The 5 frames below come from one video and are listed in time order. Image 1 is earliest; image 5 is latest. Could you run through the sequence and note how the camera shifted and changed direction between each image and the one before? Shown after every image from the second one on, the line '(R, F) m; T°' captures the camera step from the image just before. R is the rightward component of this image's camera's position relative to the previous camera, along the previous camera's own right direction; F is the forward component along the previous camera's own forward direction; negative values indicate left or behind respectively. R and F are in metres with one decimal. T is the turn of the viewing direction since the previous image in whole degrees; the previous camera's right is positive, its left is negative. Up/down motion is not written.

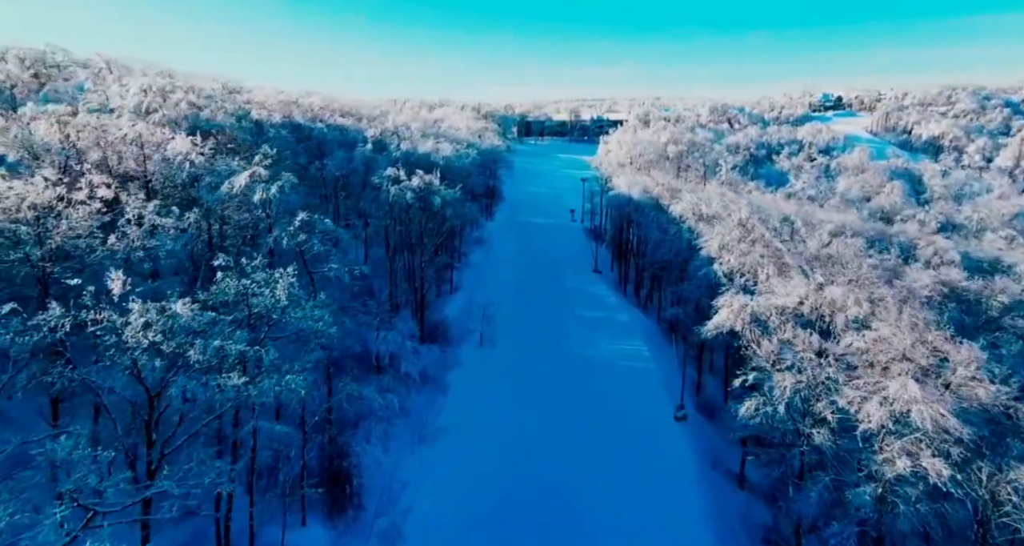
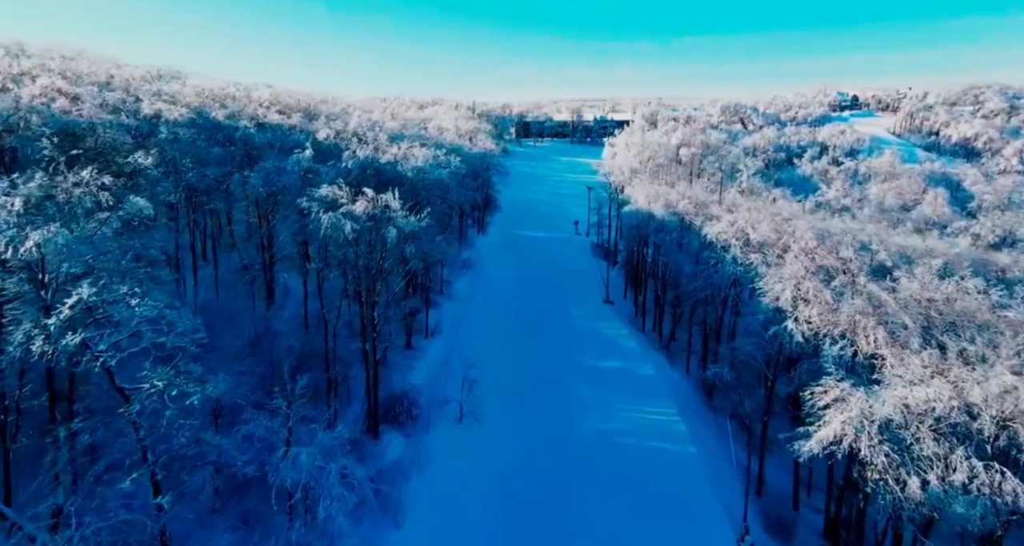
(+0.6, +14.8) m; 0°
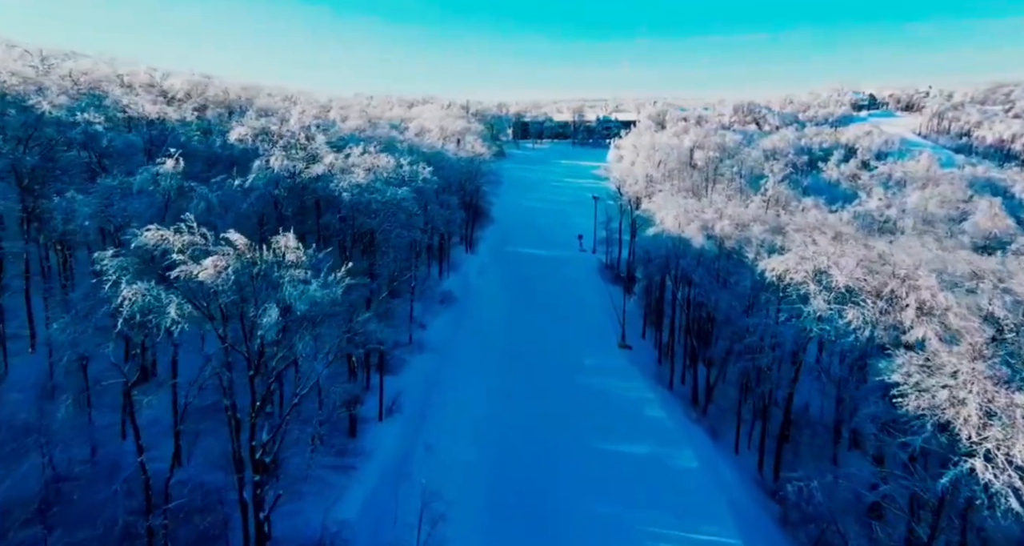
(+0.7, +15.2) m; 0°
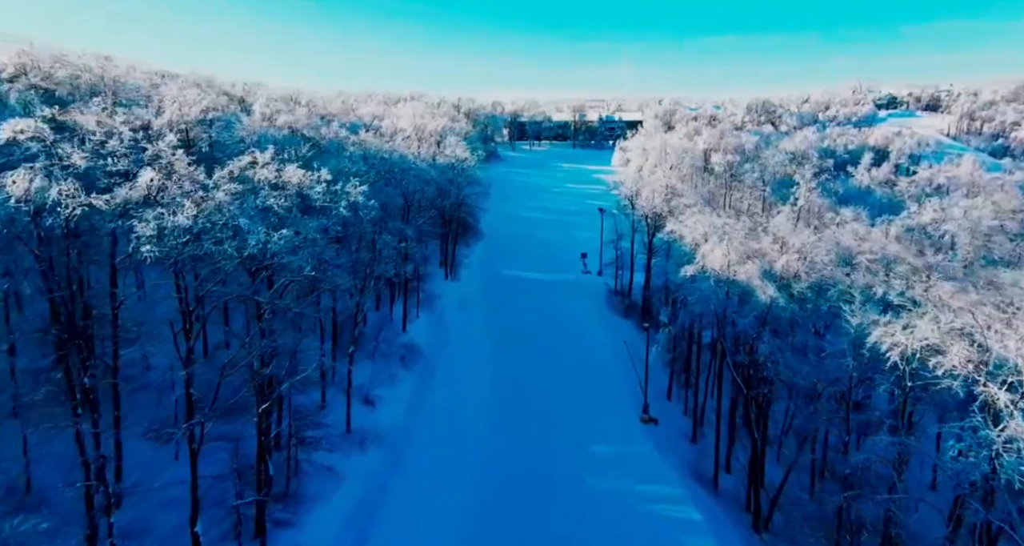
(+1.0, +15.4) m; 0°
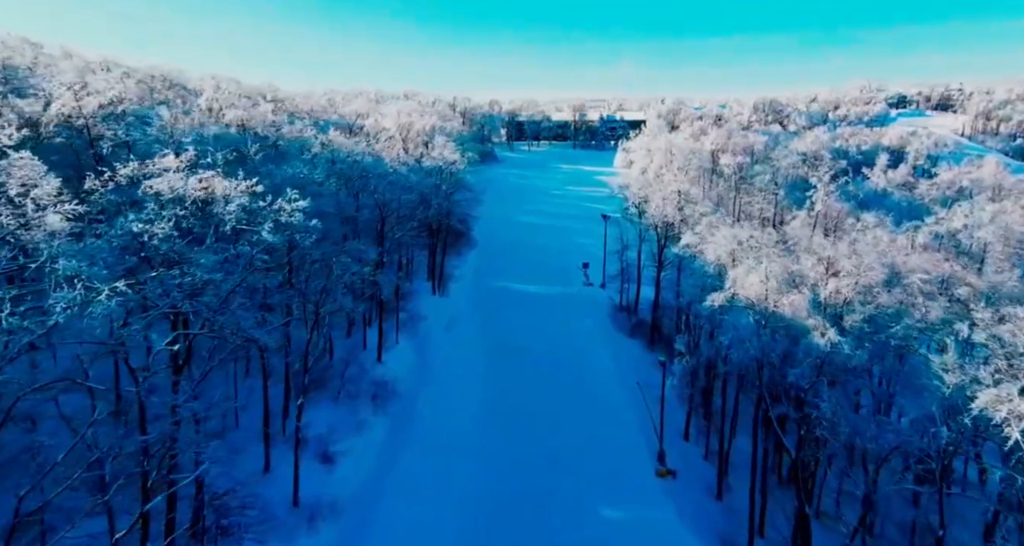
(+0.5, +7.1) m; 0°
